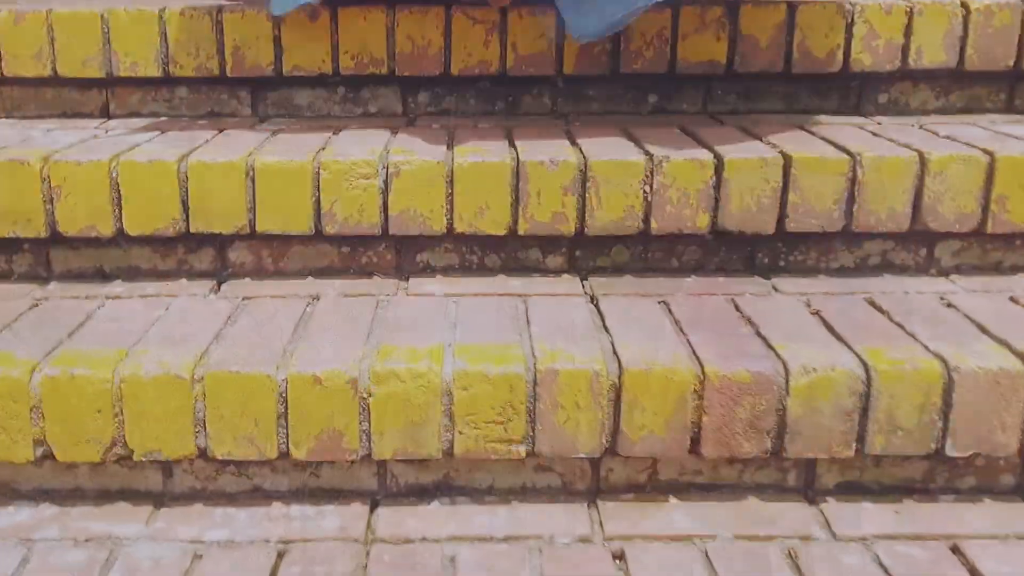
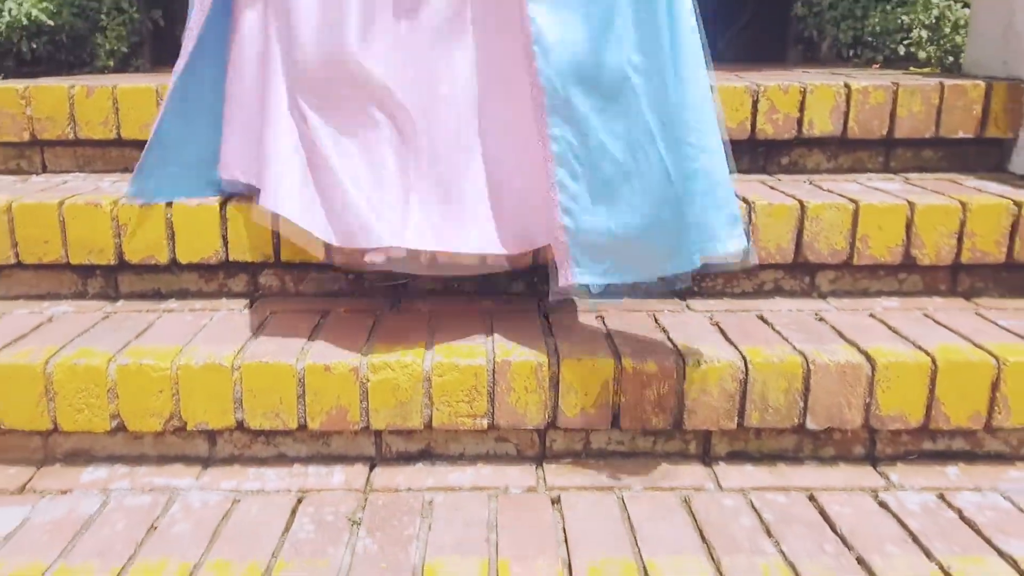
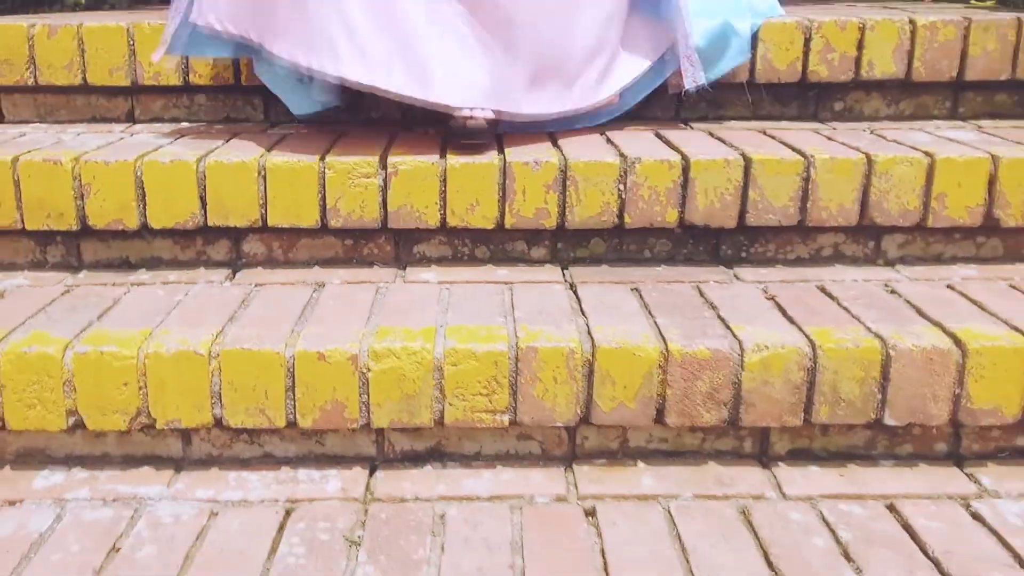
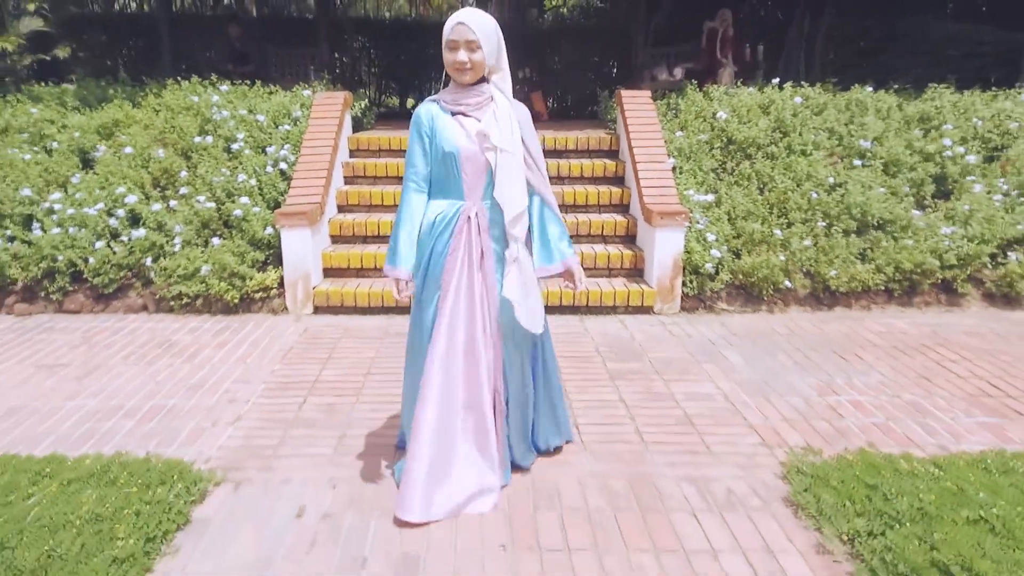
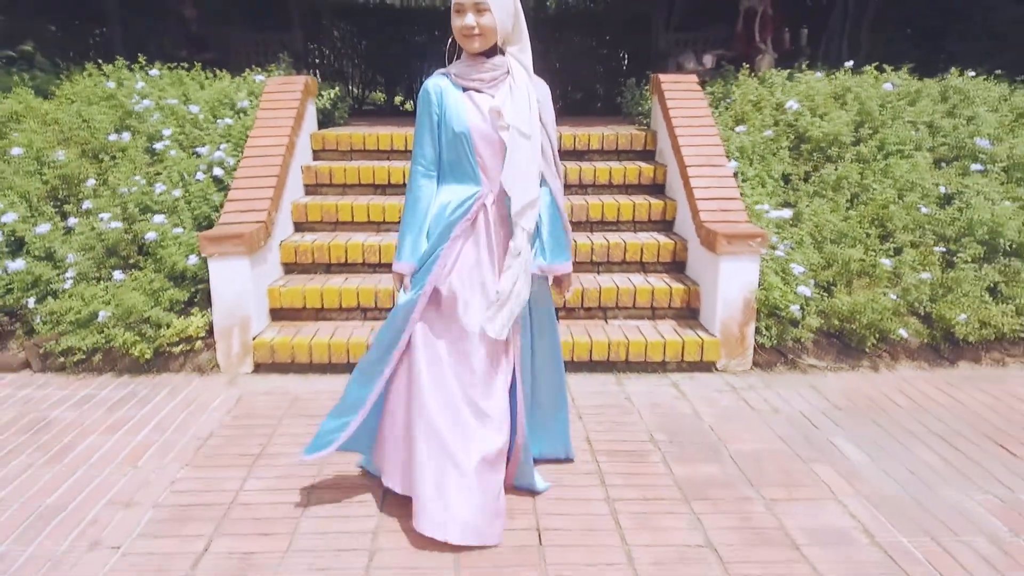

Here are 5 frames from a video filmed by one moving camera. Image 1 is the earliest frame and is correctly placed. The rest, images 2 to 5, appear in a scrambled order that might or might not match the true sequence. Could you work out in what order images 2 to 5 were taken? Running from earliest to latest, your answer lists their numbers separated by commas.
3, 2, 5, 4
